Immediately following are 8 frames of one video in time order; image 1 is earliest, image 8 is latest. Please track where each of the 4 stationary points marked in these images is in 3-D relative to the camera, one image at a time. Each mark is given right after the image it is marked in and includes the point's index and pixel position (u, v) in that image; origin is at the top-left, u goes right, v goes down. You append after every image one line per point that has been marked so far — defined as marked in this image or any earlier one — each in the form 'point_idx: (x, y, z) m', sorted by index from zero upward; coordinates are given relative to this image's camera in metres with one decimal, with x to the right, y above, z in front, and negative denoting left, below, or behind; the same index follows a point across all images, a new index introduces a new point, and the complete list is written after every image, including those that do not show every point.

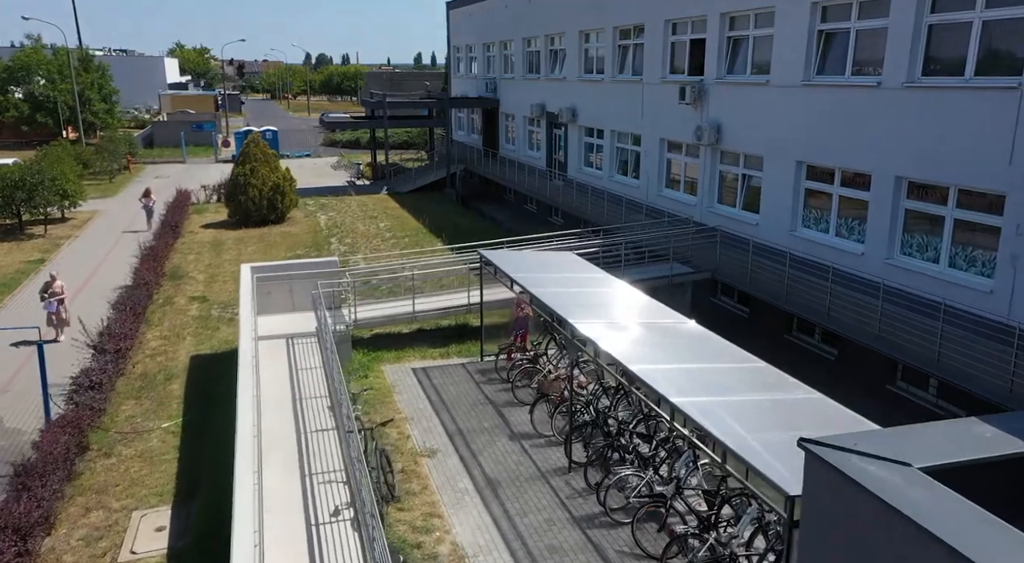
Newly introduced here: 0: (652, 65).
0: (+3.0, +4.6, +16.9) m
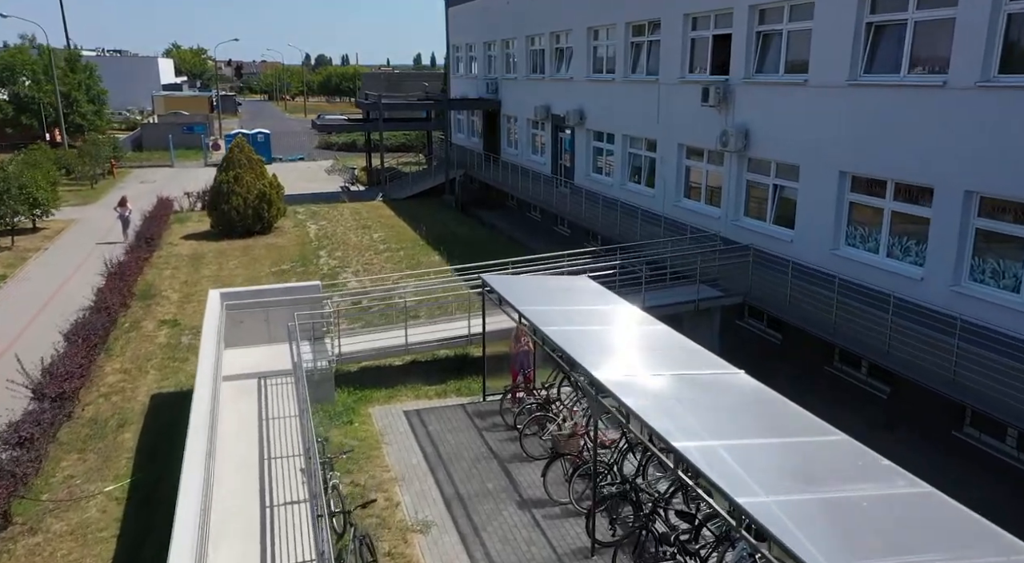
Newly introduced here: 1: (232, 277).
0: (+3.1, +4.3, +15.5) m
1: (-5.9, +0.1, +16.4) m
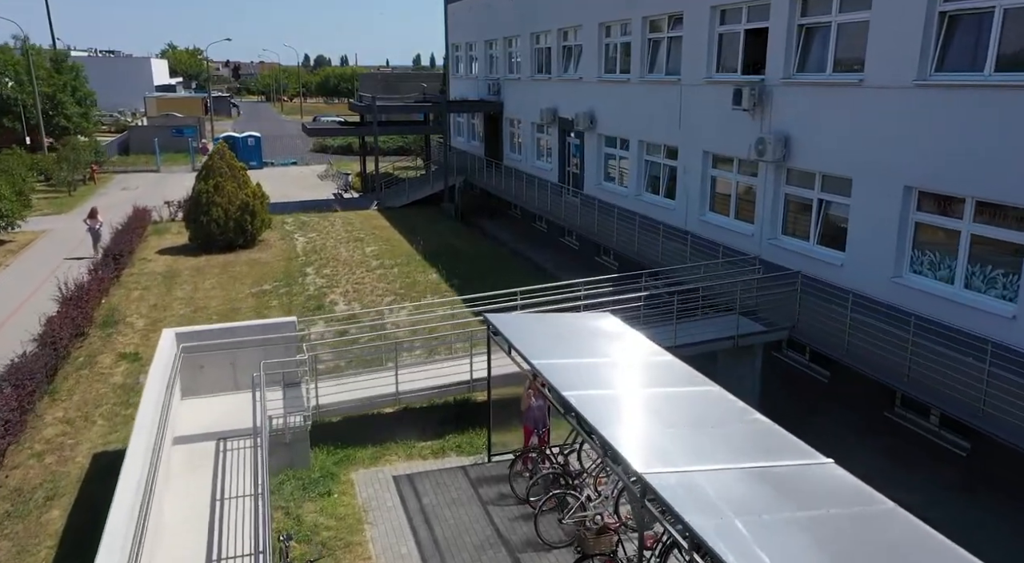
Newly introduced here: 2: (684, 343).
0: (+3.2, +3.9, +13.9) m
1: (-5.7, -0.3, +14.8) m
2: (+2.1, -0.7, +9.5) m
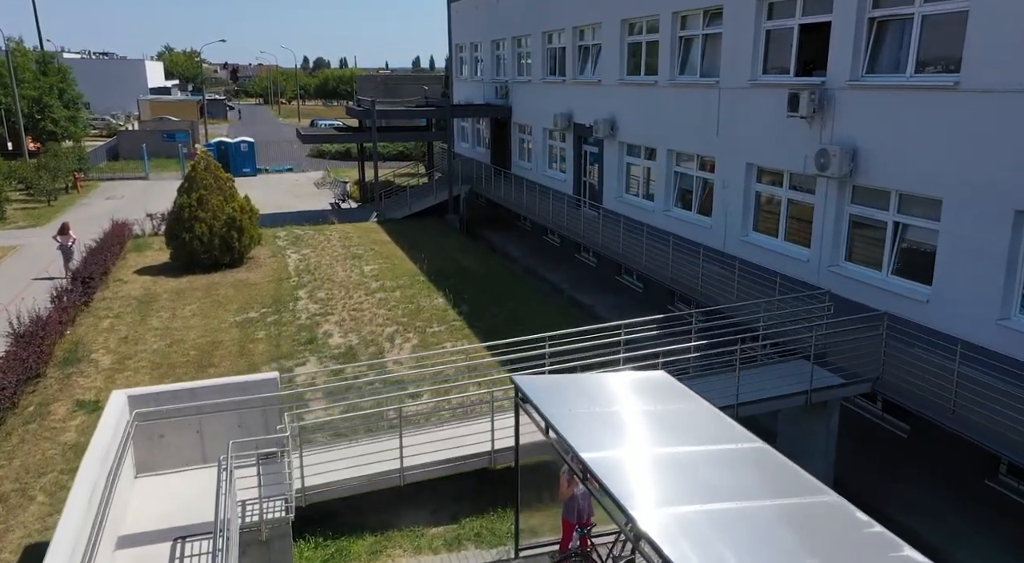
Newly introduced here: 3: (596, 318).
0: (+3.5, +3.4, +12.3) m
1: (-5.5, -0.8, +13.2) m
2: (+2.4, -1.2, +7.8) m
3: (+1.6, -0.7, +15.1) m
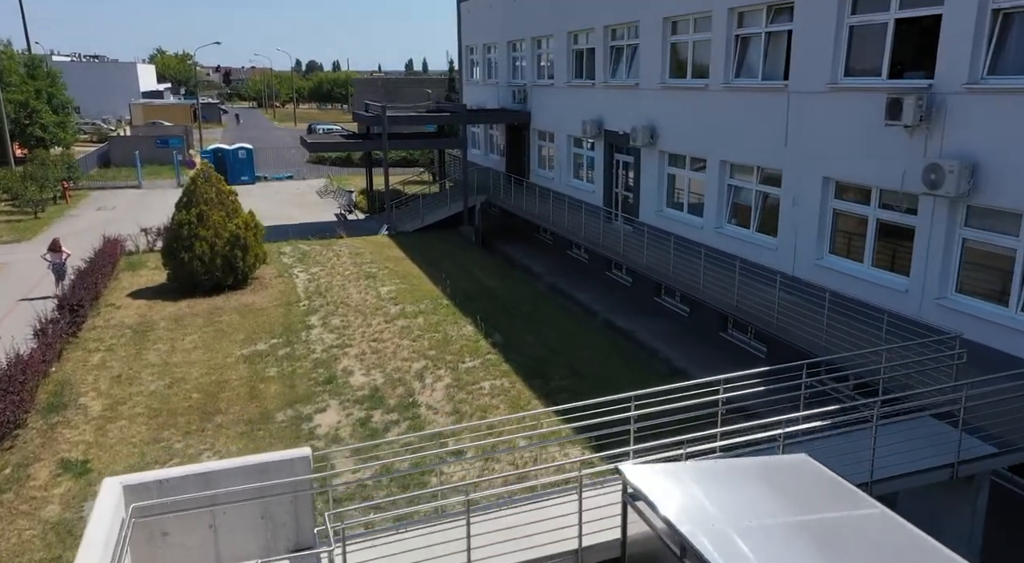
0: (+4.1, +3.0, +10.9) m
1: (-4.8, -1.2, +11.7) m
2: (+3.1, -1.6, +6.4) m
3: (+2.2, -1.1, +13.7) m
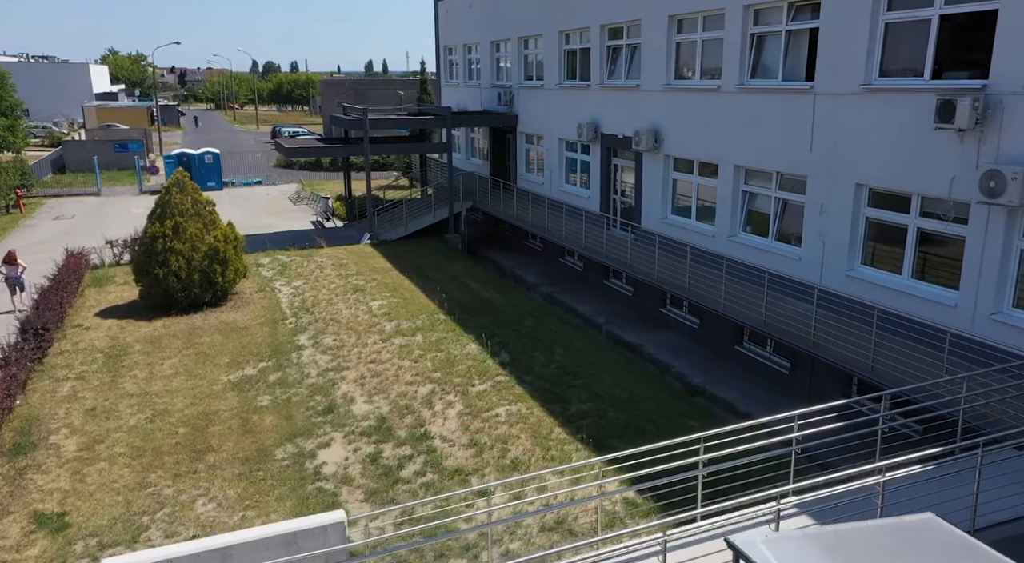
0: (+4.3, +2.8, +10.2) m
1: (-4.6, -1.5, +10.6) m
2: (+3.5, -1.8, +5.7) m
3: (+2.3, -1.3, +13.0) m
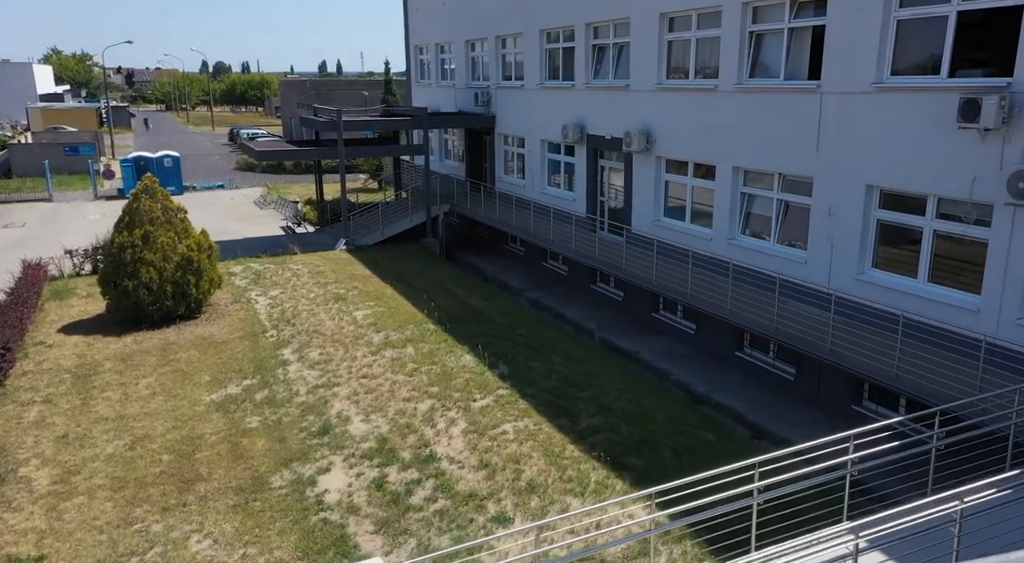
0: (+4.3, +2.8, +10.0) m
1: (-4.6, -1.7, +9.9) m
2: (+3.8, -1.8, +5.4) m
3: (+2.2, -1.4, +12.6) m
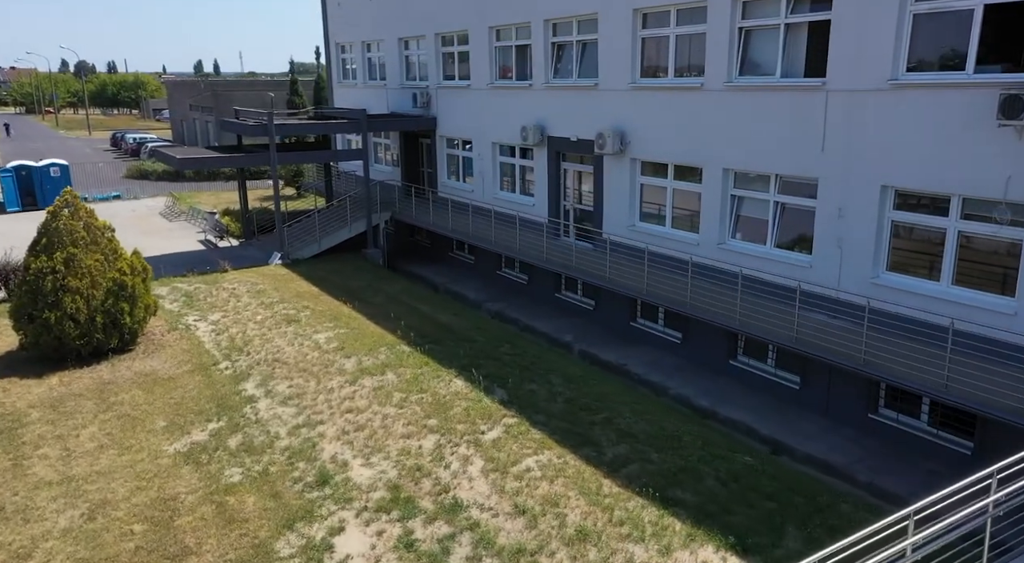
0: (+4.3, +2.7, +9.6) m
1: (-4.3, -2.1, +8.3) m
2: (+4.6, -1.9, +5.1) m
3: (+2.0, -1.6, +11.9) m
